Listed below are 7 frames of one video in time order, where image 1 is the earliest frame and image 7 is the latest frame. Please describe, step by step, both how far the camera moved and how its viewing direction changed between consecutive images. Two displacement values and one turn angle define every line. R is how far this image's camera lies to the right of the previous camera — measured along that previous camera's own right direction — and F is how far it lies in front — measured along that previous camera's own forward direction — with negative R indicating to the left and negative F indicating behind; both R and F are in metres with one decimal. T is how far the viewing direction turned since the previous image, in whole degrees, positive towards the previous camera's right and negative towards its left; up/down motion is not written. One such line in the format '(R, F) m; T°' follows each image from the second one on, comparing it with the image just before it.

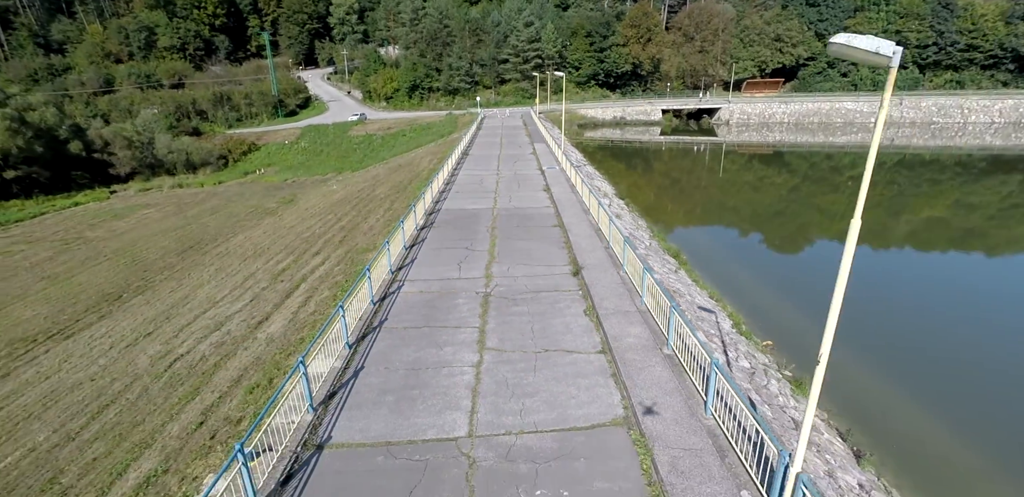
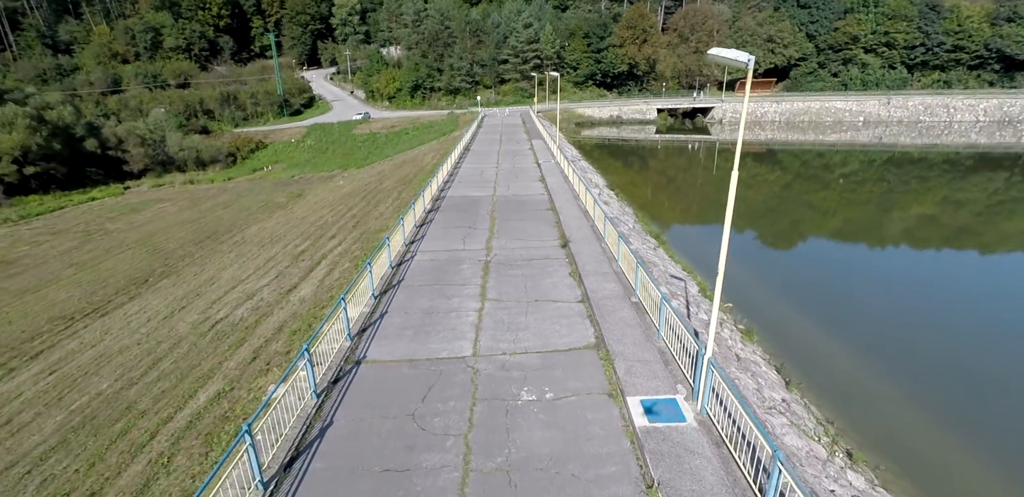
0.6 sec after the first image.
(+0.1, -1.3) m; 0°
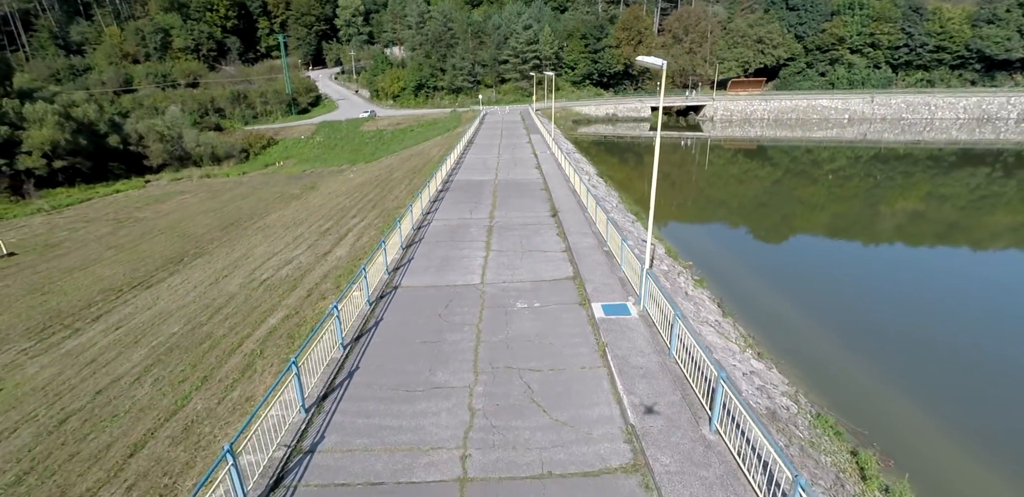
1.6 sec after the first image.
(0.0, -2.0) m; 0°
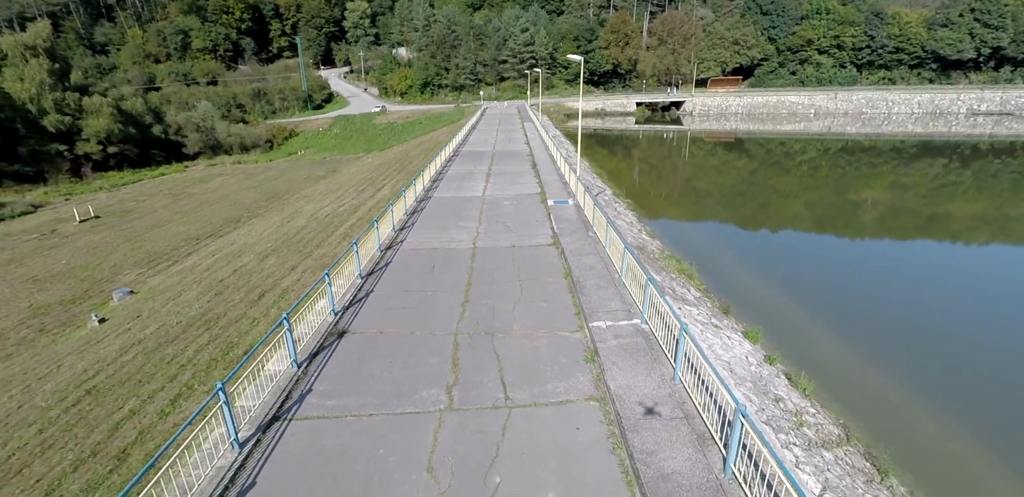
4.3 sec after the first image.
(+0.3, -4.9) m; 0°
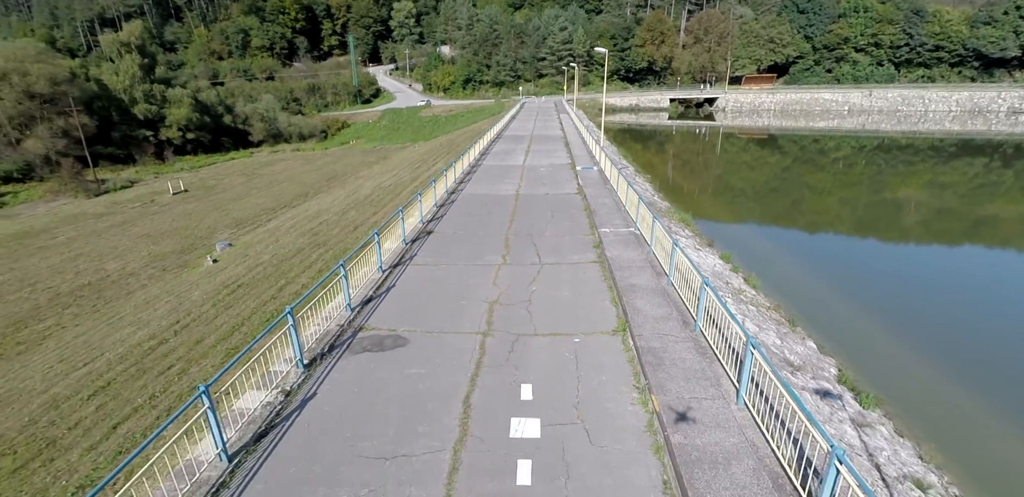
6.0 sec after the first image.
(0.0, -2.8) m; -4°
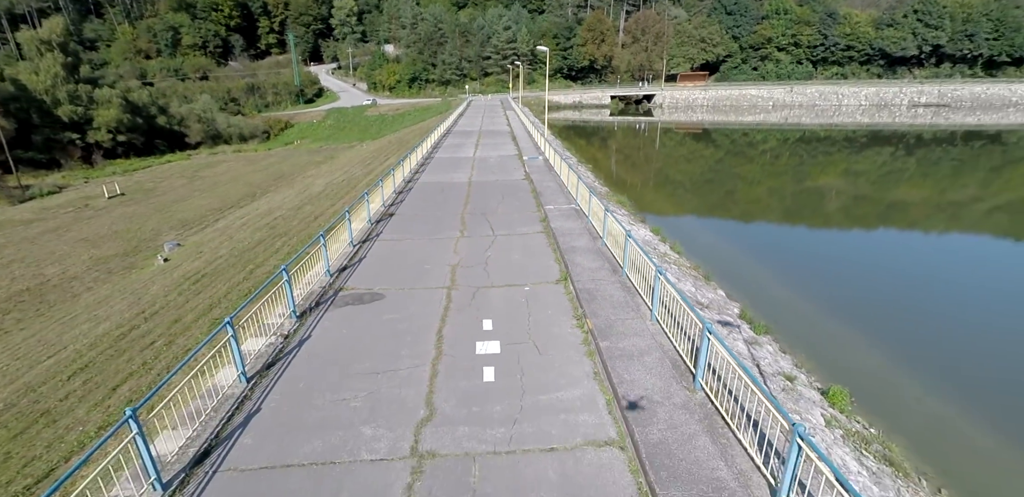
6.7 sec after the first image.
(-0.1, -1.0) m; +5°
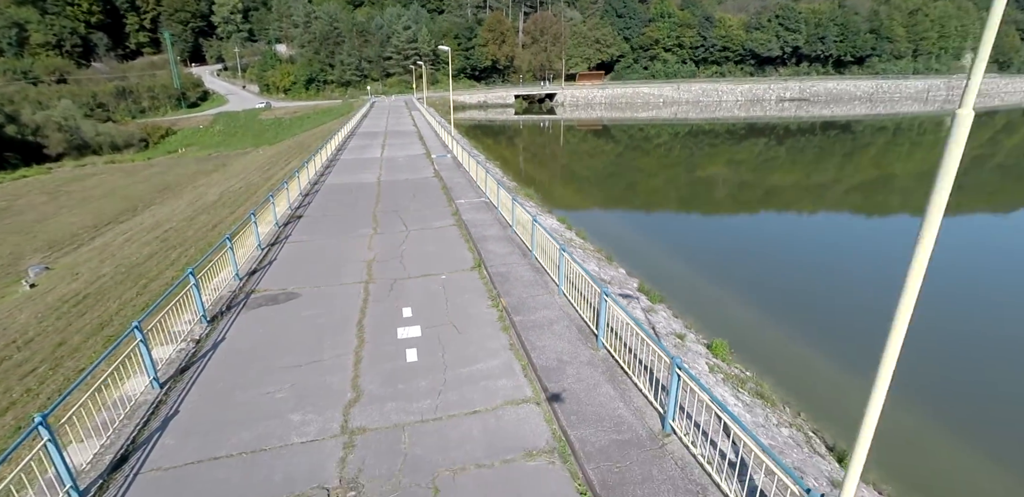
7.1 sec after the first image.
(0.0, -0.3) m; +9°
